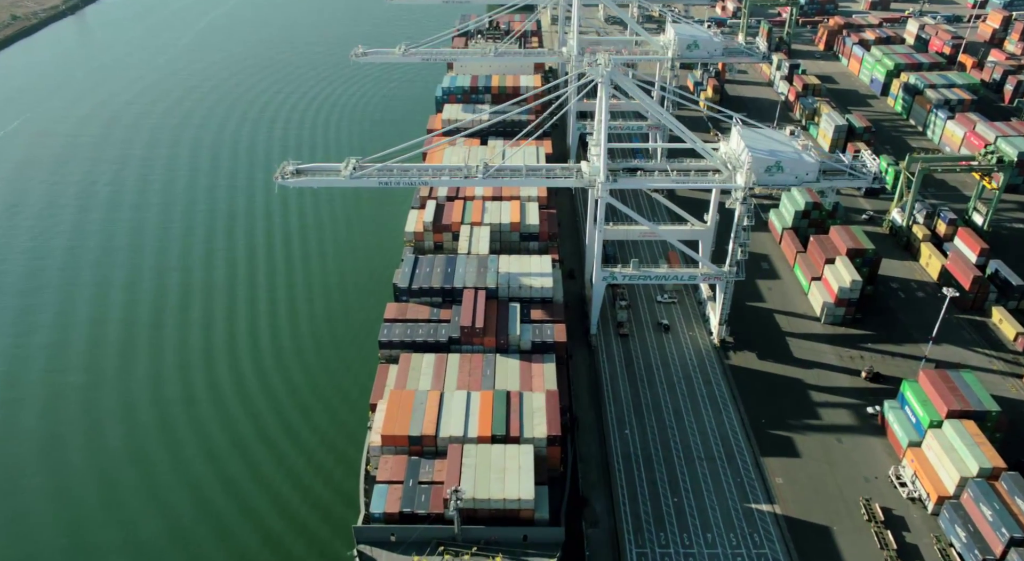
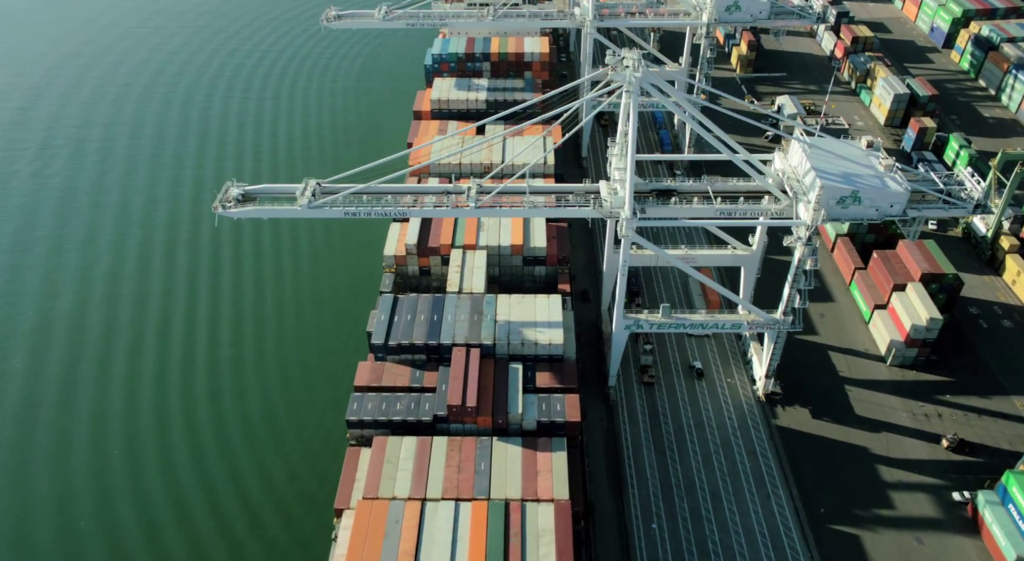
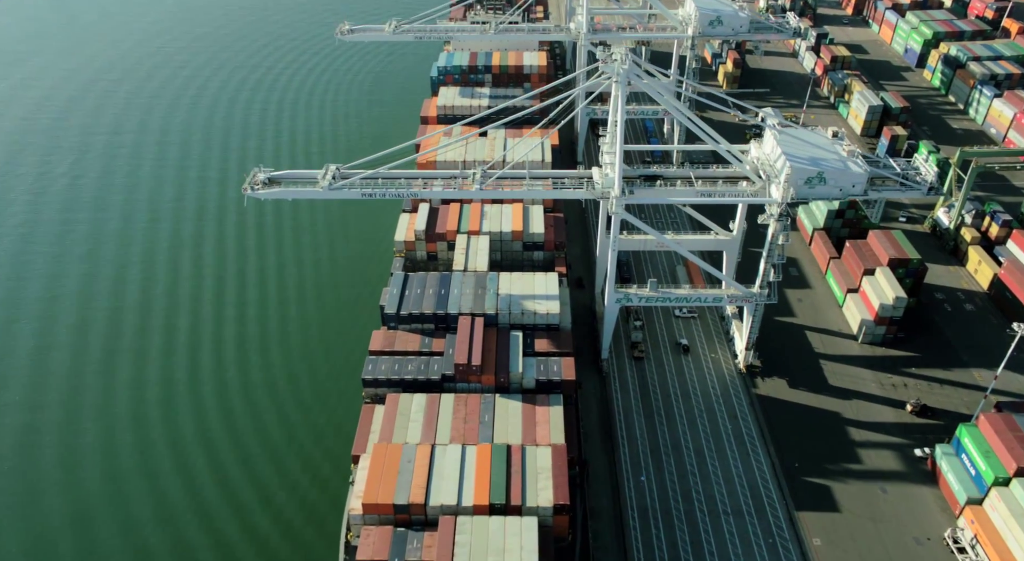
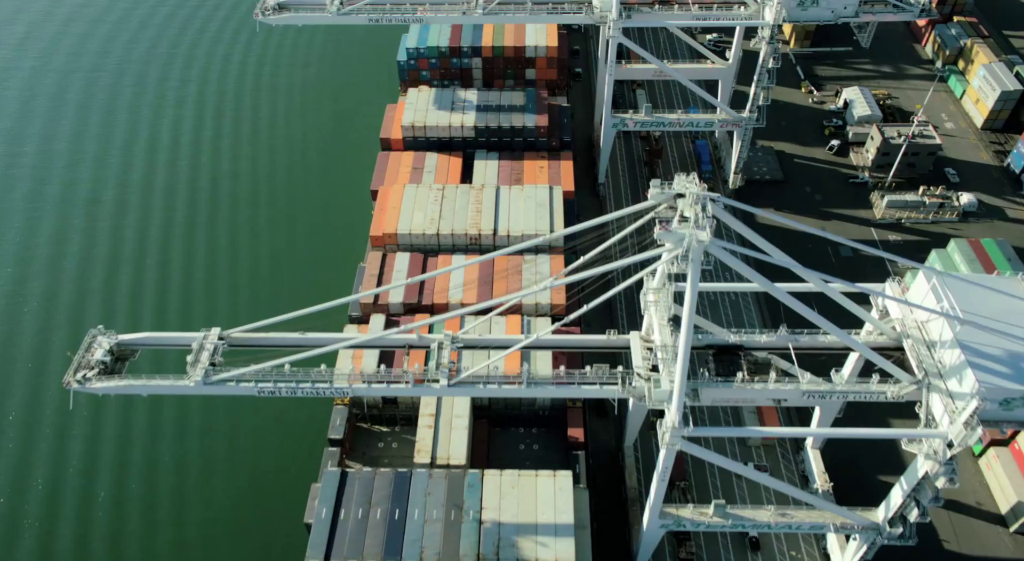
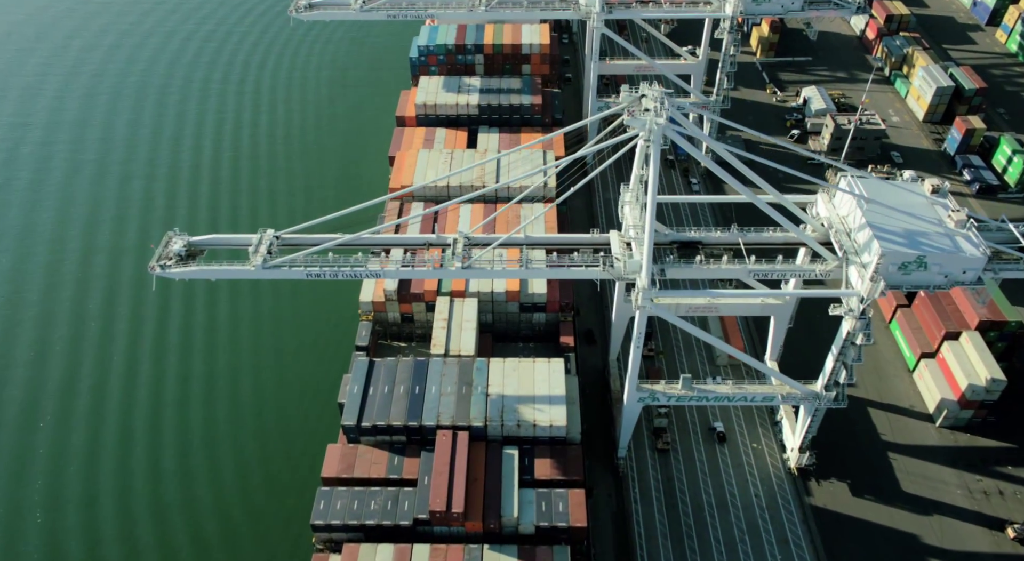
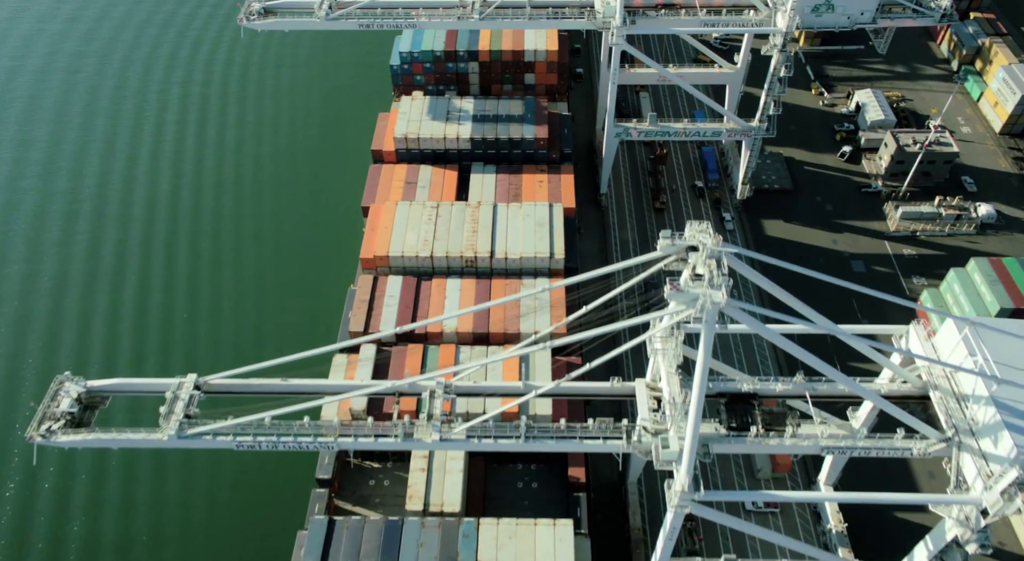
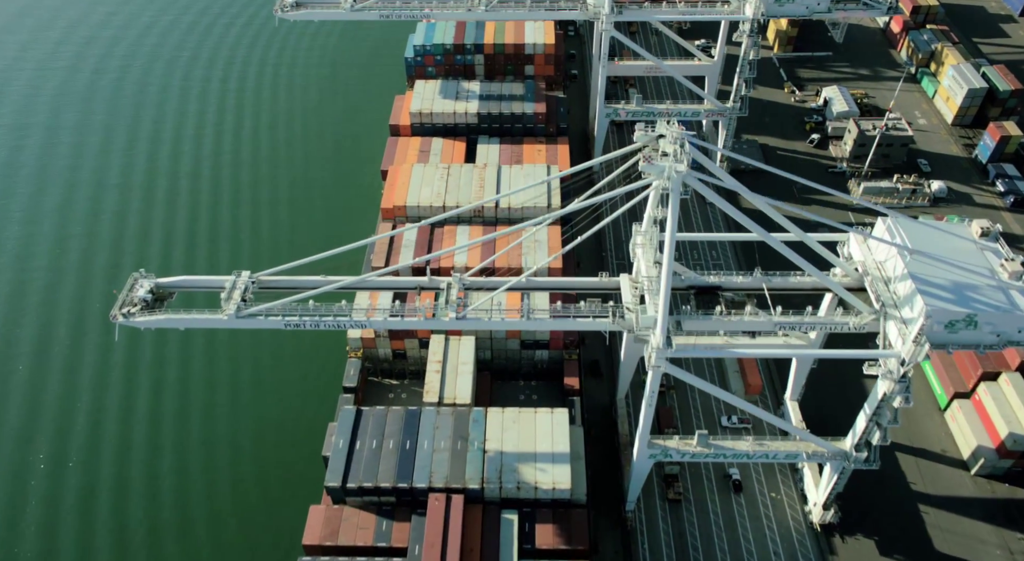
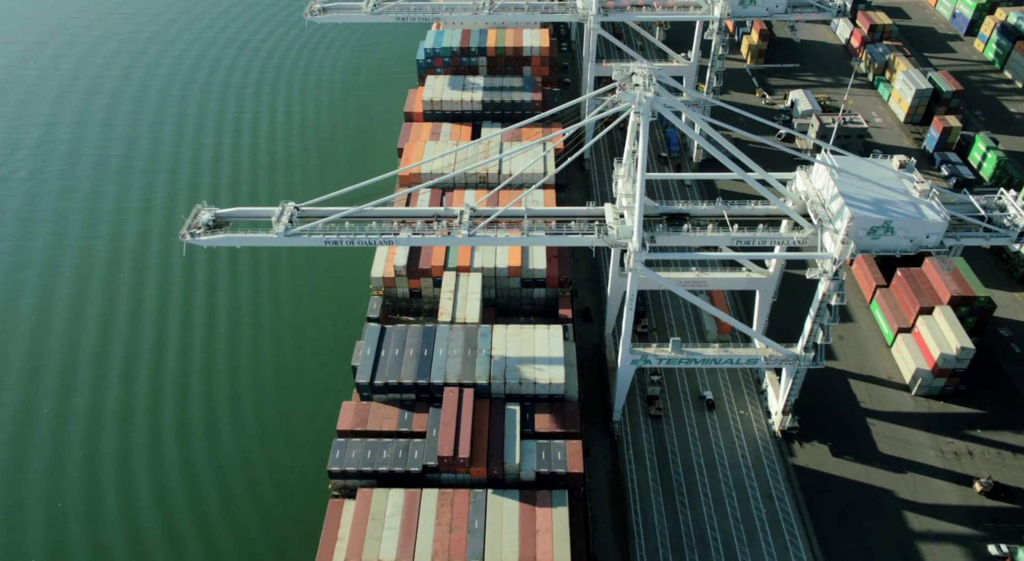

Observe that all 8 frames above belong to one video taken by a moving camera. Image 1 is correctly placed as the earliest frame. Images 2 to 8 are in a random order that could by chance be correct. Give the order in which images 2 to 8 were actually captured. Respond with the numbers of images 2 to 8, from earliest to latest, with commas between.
3, 2, 8, 5, 7, 4, 6
